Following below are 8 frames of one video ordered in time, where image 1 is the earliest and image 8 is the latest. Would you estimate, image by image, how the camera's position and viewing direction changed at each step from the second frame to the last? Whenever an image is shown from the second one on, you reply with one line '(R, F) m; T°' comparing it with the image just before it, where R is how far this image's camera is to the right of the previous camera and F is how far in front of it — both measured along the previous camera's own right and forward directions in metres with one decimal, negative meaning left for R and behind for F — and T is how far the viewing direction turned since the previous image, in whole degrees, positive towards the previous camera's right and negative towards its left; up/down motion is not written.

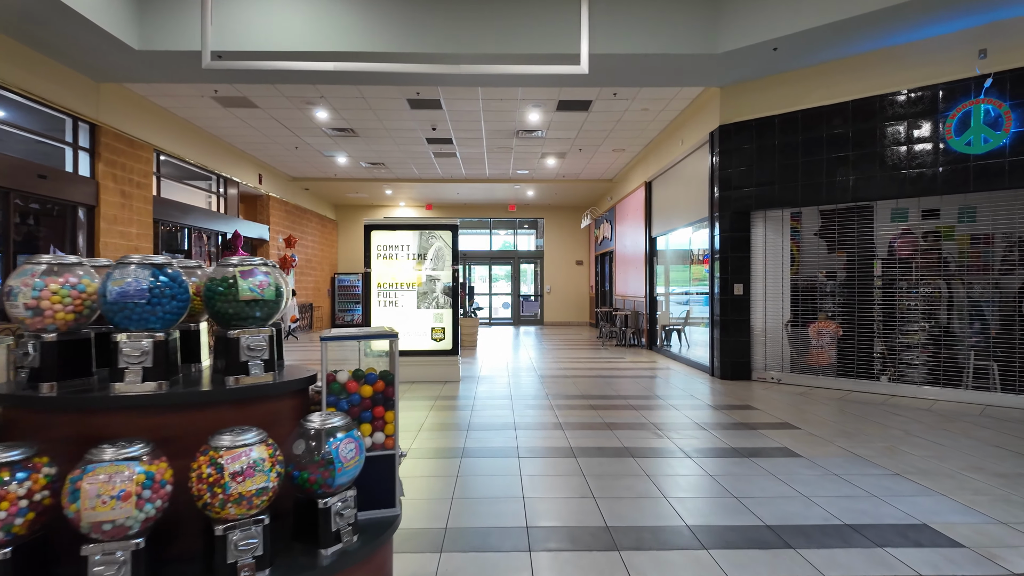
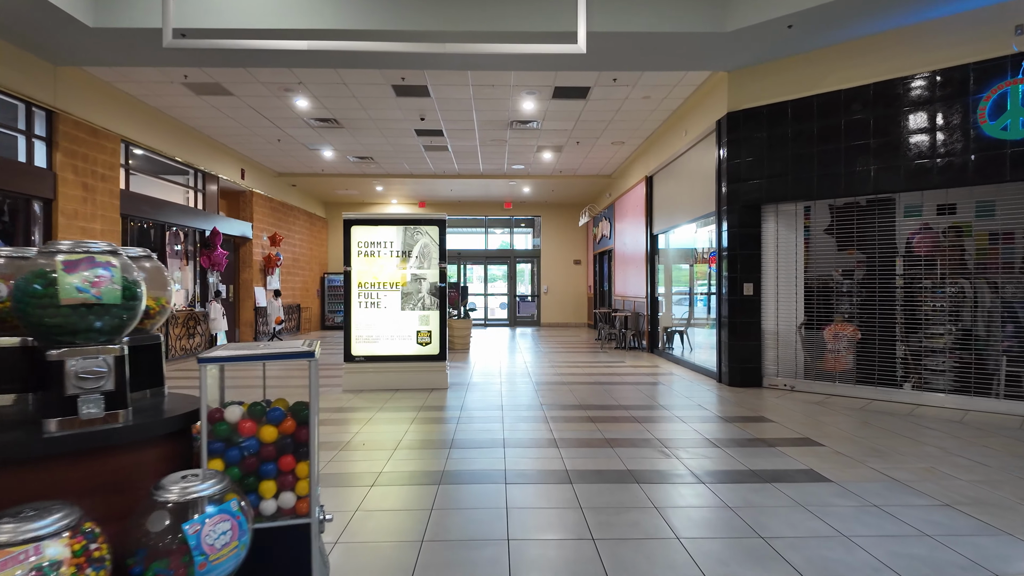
(+0.1, +0.5) m; 0°
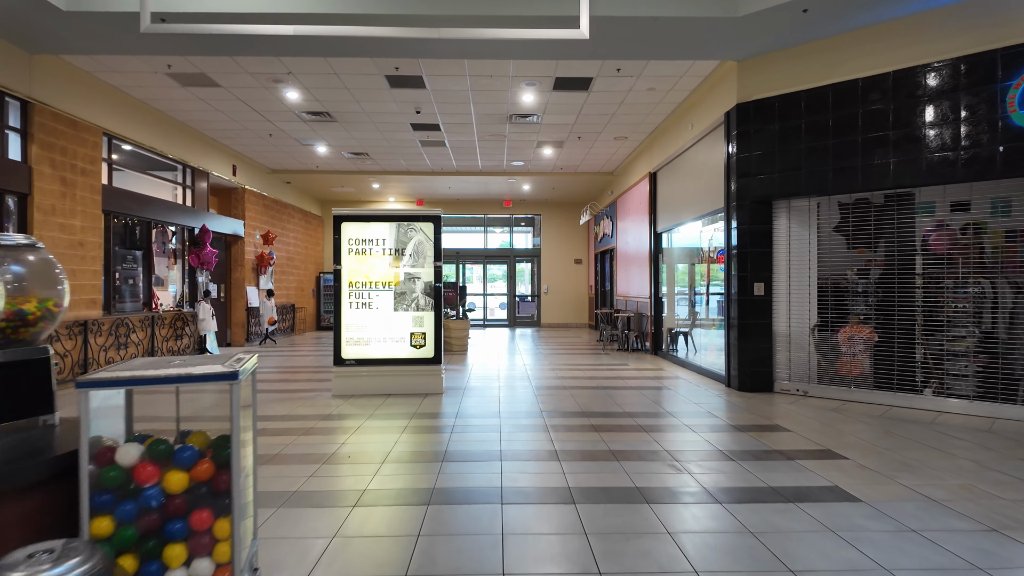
(0.0, +0.3) m; 0°
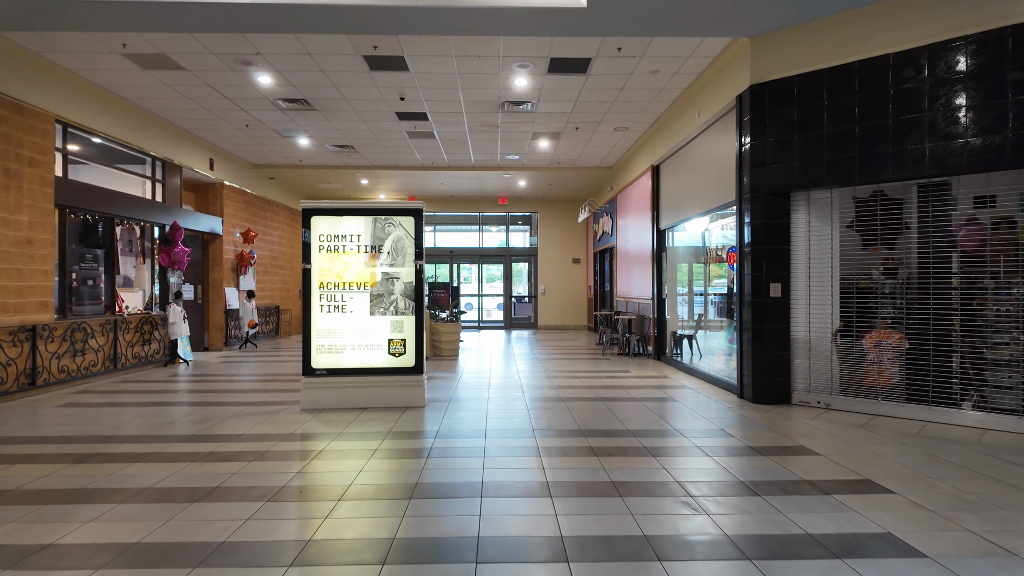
(+0.1, +0.6) m; 0°
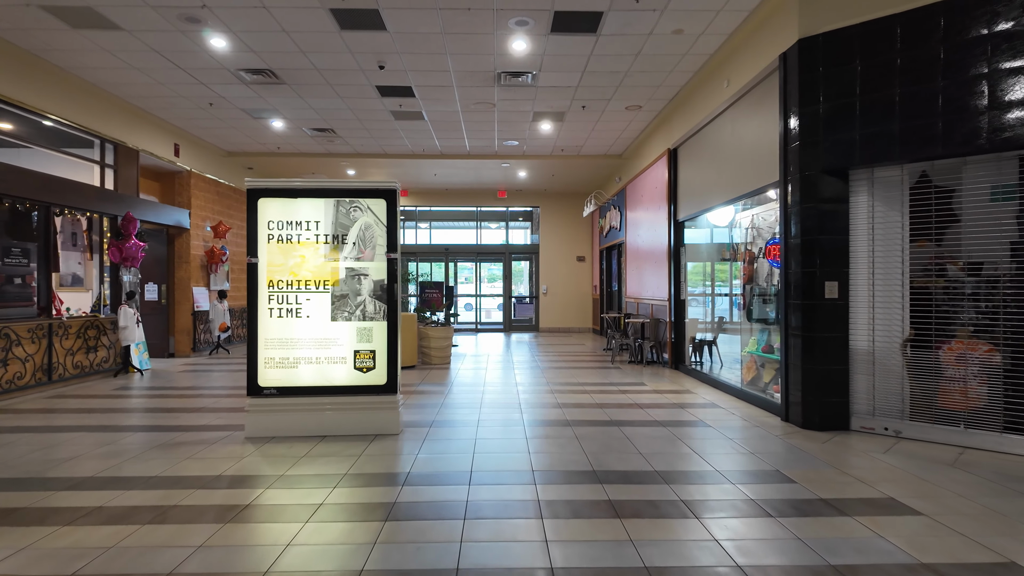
(0.0, +1.0) m; 0°
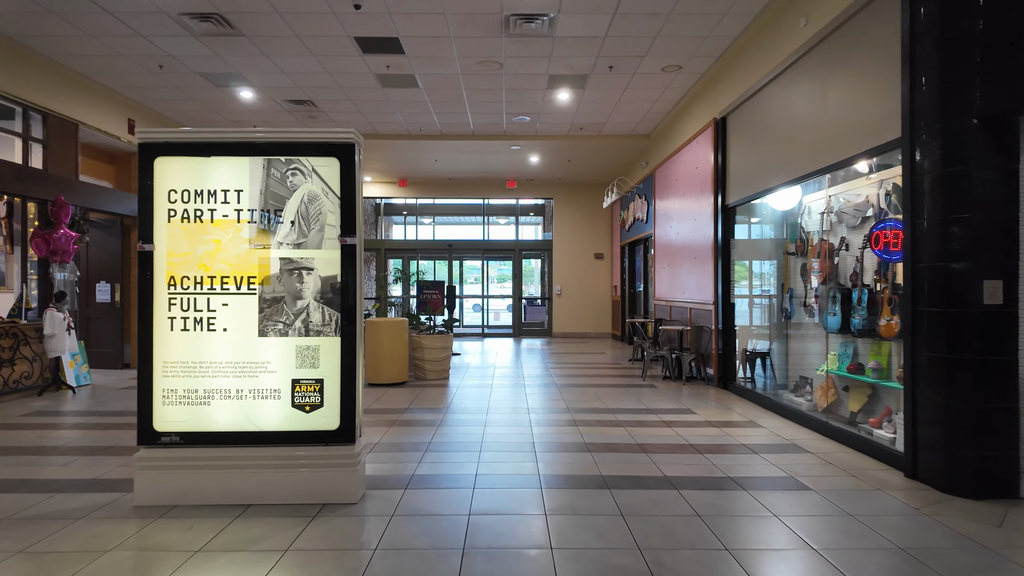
(0.0, +1.3) m; -1°
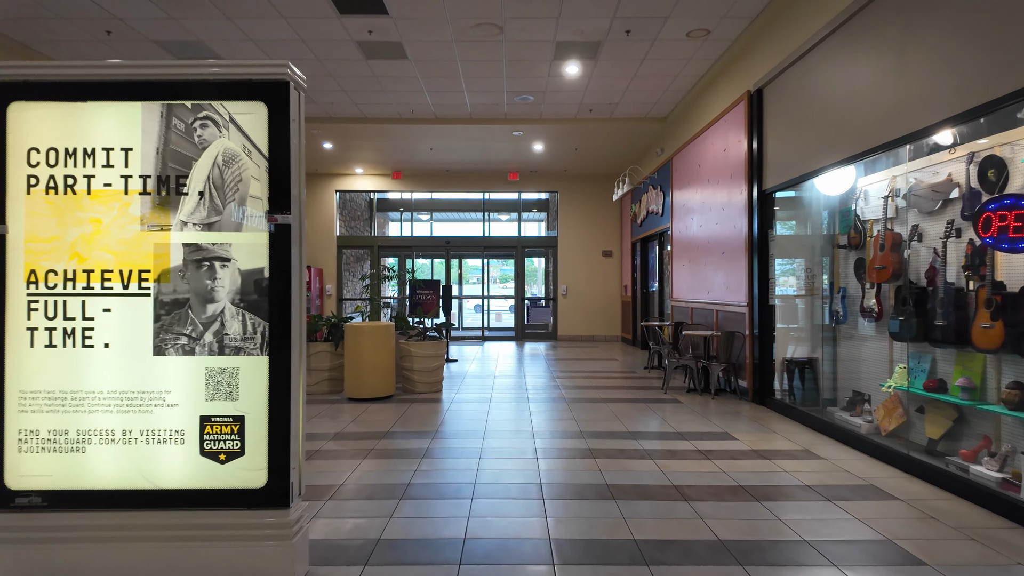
(0.0, +0.8) m; 0°
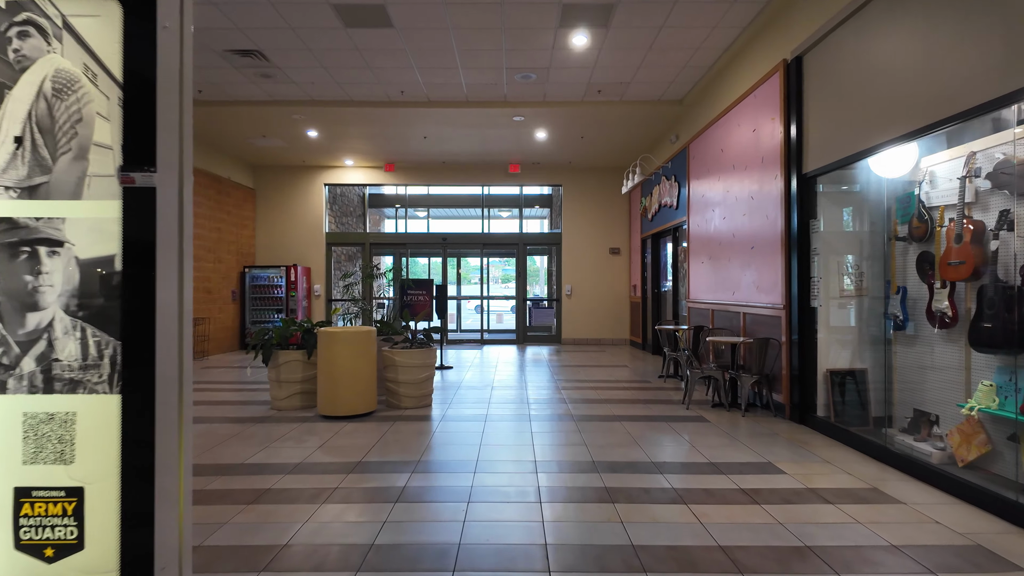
(0.0, +0.7) m; 0°
